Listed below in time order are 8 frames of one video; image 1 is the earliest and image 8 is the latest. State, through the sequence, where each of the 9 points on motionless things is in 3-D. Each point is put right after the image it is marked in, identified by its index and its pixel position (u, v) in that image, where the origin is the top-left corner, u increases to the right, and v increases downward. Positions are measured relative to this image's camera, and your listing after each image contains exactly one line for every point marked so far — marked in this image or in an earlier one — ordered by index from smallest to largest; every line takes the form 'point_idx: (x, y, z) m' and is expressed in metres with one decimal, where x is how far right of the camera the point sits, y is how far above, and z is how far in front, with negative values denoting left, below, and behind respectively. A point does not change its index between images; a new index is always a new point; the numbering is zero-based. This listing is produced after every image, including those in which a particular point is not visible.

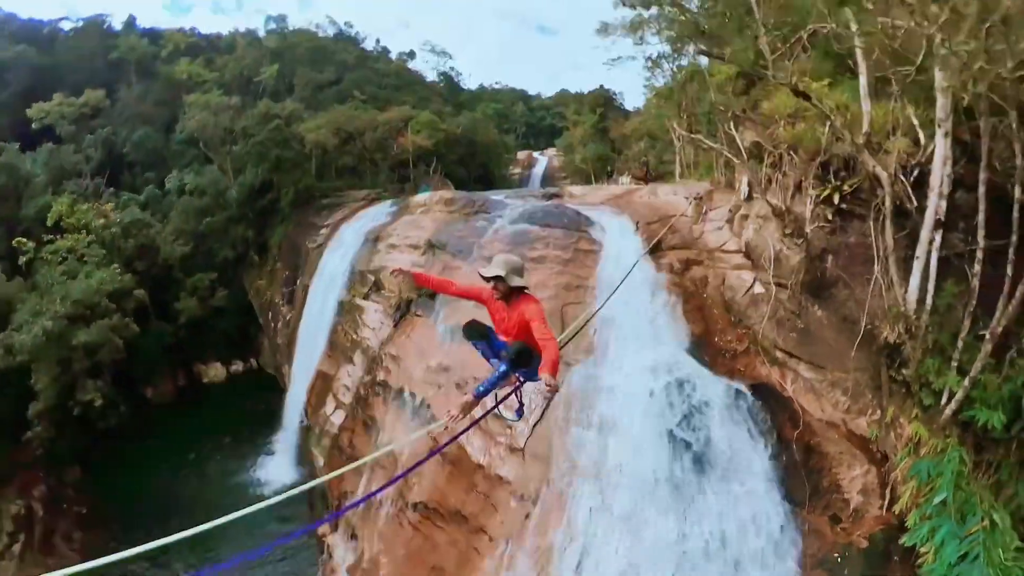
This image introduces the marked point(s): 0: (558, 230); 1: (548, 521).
0: (+0.7, +0.6, +9.1) m
1: (+0.4, -2.3, +7.2) m
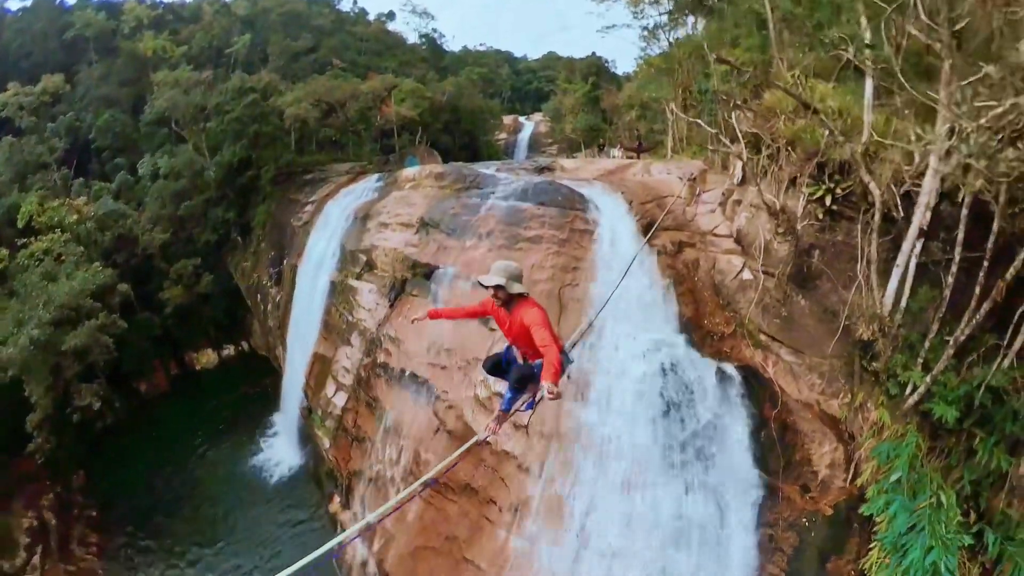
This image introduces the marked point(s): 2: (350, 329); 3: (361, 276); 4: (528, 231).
0: (+0.5, +1.0, +9.2) m
1: (+0.5, -2.2, +7.9) m
2: (-2.0, -0.4, +9.4) m
3: (-1.9, +0.3, +9.5) m
4: (+0.2, +0.7, +9.0) m
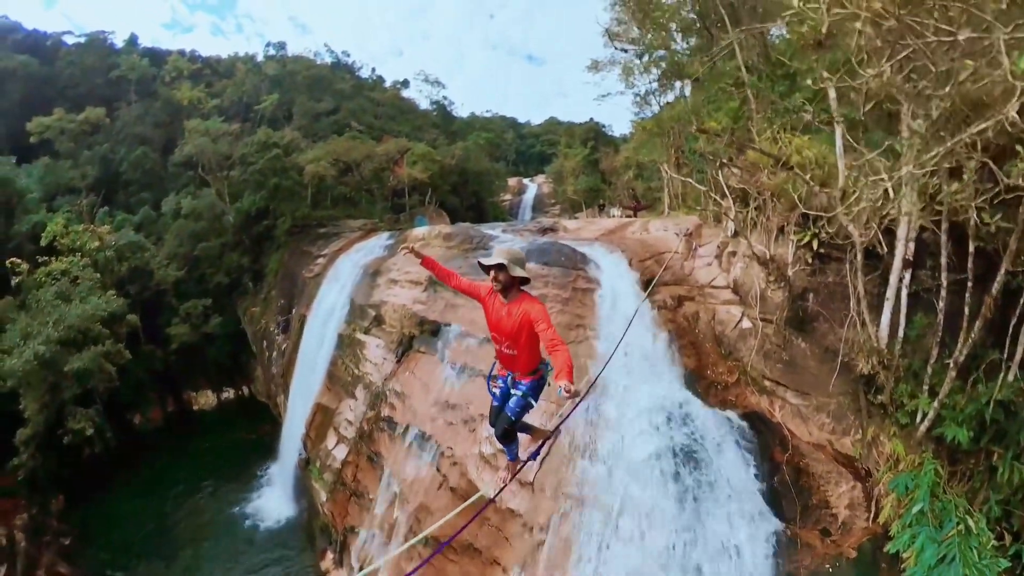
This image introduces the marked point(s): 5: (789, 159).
0: (+0.6, +0.2, +9.5) m
1: (+0.6, -2.5, +7.4) m
2: (-1.9, -1.2, +9.4) m
3: (-1.8, -0.6, +9.6) m
4: (+0.3, 0.0, +9.2) m
5: (+2.9, +1.3, +8.0) m
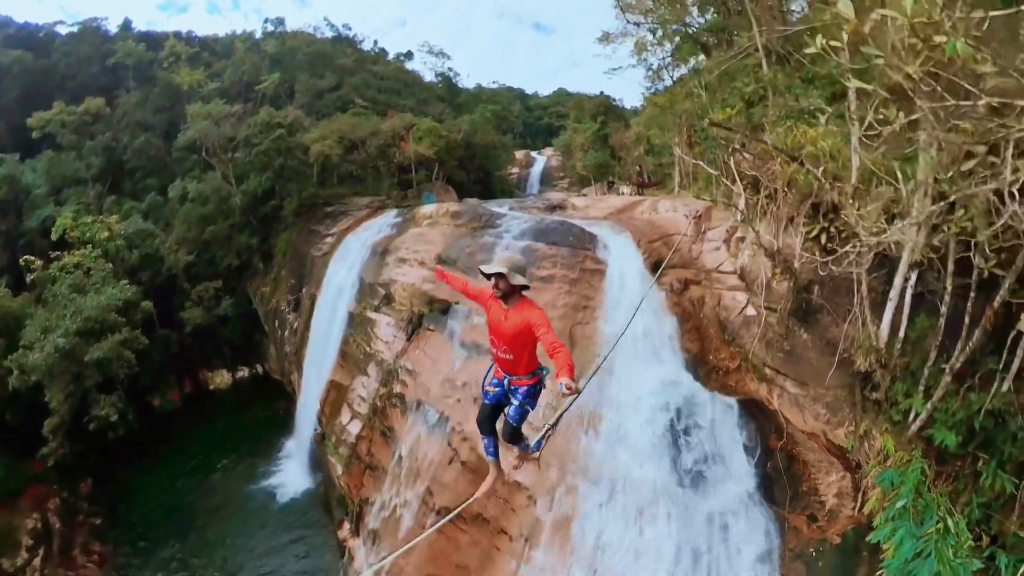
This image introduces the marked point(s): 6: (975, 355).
0: (+0.7, +0.6, +9.5) m
1: (+0.6, -2.5, +7.9) m
2: (-1.9, -0.8, +9.6) m
3: (-1.7, -0.2, +9.8) m
4: (+0.4, +0.3, +9.3) m
5: (+3.0, +1.4, +7.8) m
6: (+4.4, -0.6, +7.3) m
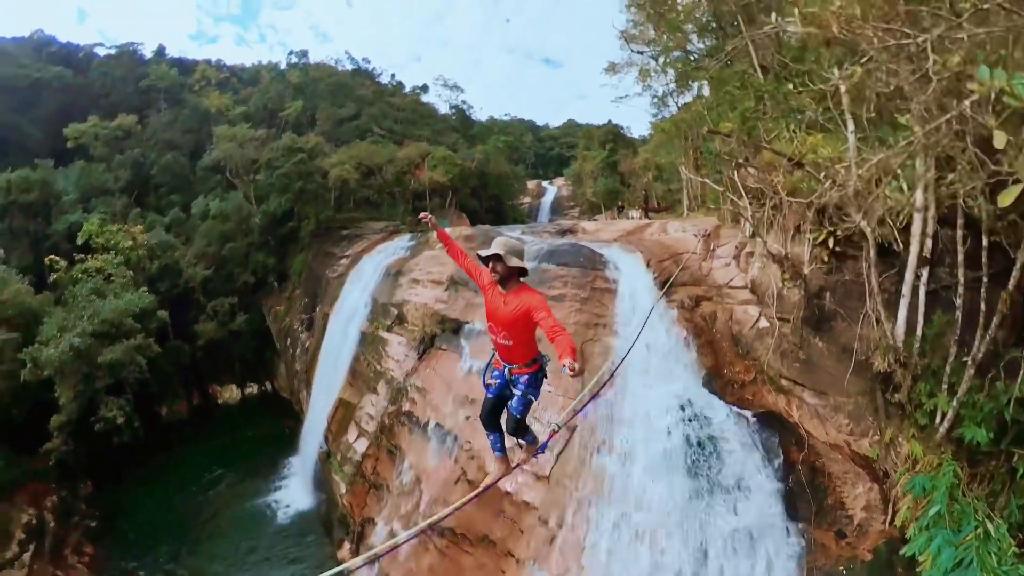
0: (+0.8, +0.2, +9.6) m
1: (+0.6, -2.5, +7.5) m
2: (-1.7, -1.2, +9.6) m
3: (-1.6, -0.6, +9.9) m
4: (+0.5, 0.0, +9.3) m
5: (+3.0, +1.4, +7.9) m
6: (+4.5, -0.5, +7.0) m
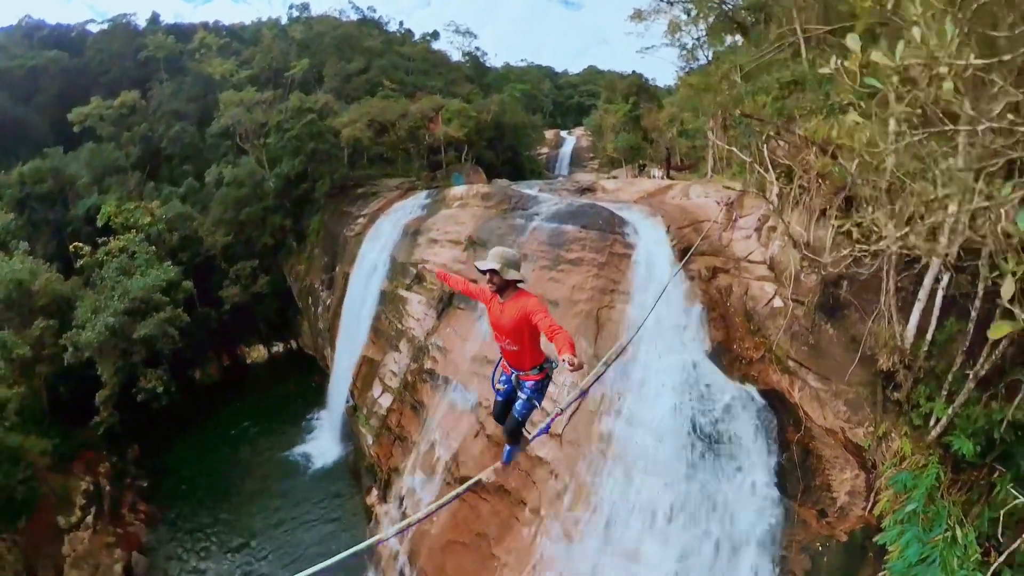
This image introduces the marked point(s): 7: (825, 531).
0: (+1.0, +0.8, +9.5) m
1: (+0.7, -2.4, +8.1) m
2: (-1.5, -0.5, +10.0) m
3: (-1.4, +0.2, +10.1) m
4: (+0.7, +0.5, +9.3) m
5: (+3.2, +1.4, +7.5) m
6: (+4.5, -0.7, +7.0) m
7: (+3.2, -2.5, +7.7) m
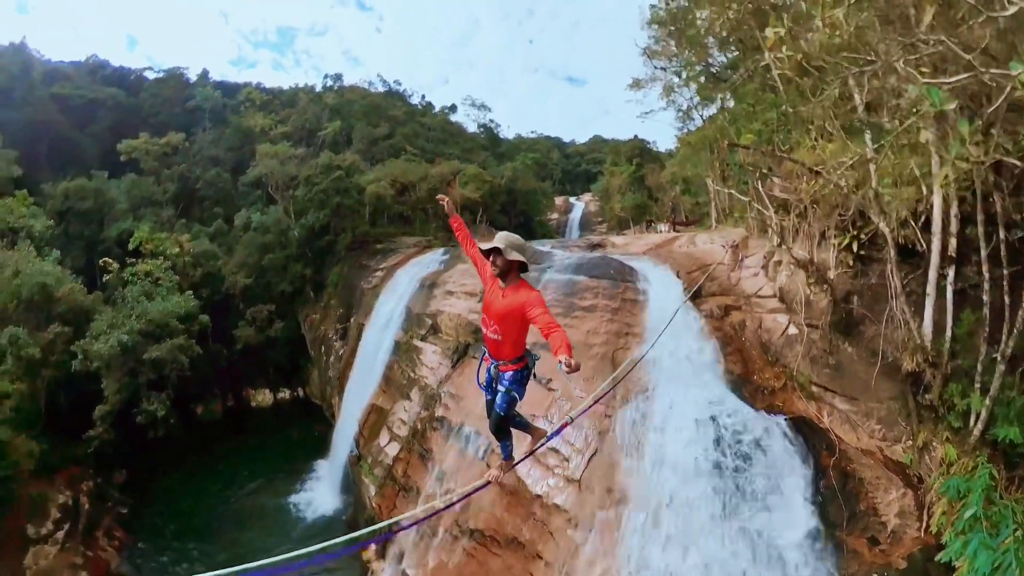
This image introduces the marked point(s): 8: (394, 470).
0: (+1.2, 0.0, +9.6) m
1: (+0.8, -2.5, +7.2) m
2: (-1.3, -1.4, +9.7) m
3: (-1.1, -0.8, +10.0) m
4: (+0.9, -0.2, +9.3) m
5: (+3.2, +1.3, +7.8) m
6: (+4.5, -0.5, +6.5) m
7: (+3.3, -2.4, +6.7) m
8: (-1.4, -2.3, +9.0) m
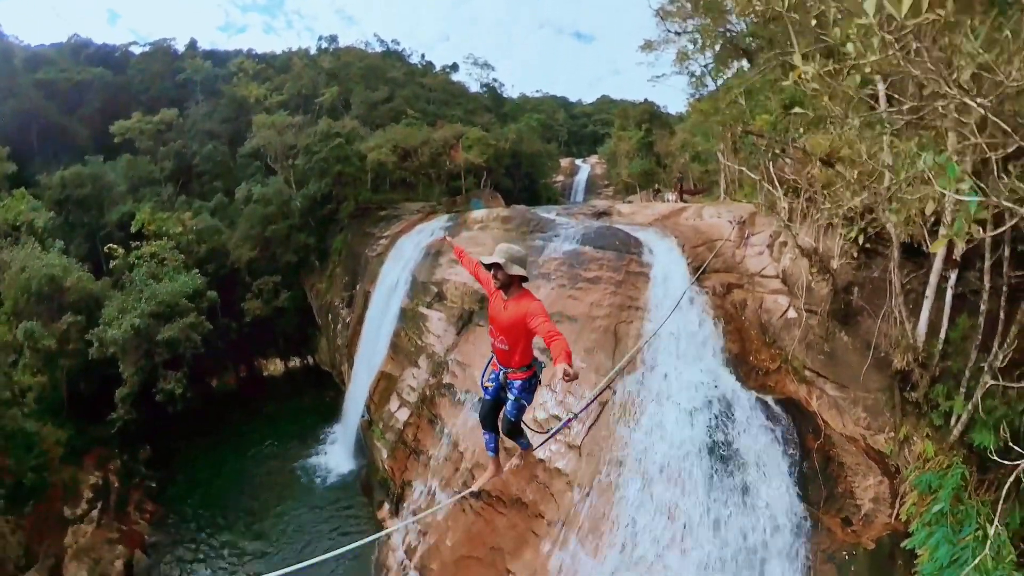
0: (+1.2, +0.5, +9.6) m
1: (+0.8, -2.5, +7.8) m
2: (-1.2, -0.9, +10.1) m
3: (-1.1, -0.2, +10.2) m
4: (+0.9, +0.2, +9.4) m
5: (+3.3, +1.4, +7.5) m
6: (+4.5, -0.7, +6.6) m
7: (+3.2, -2.5, +7.1) m
8: (-1.4, -1.9, +9.5) m
